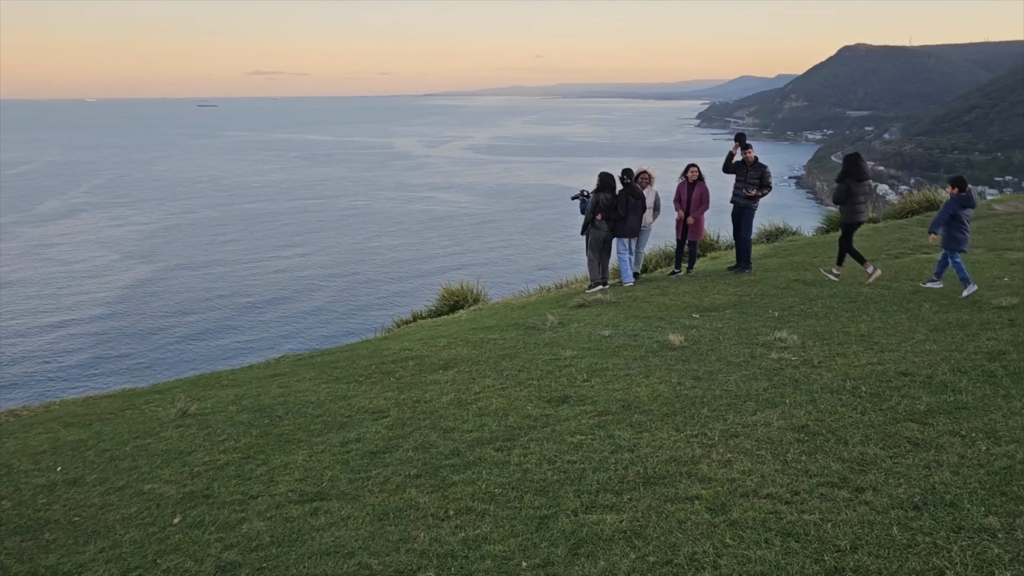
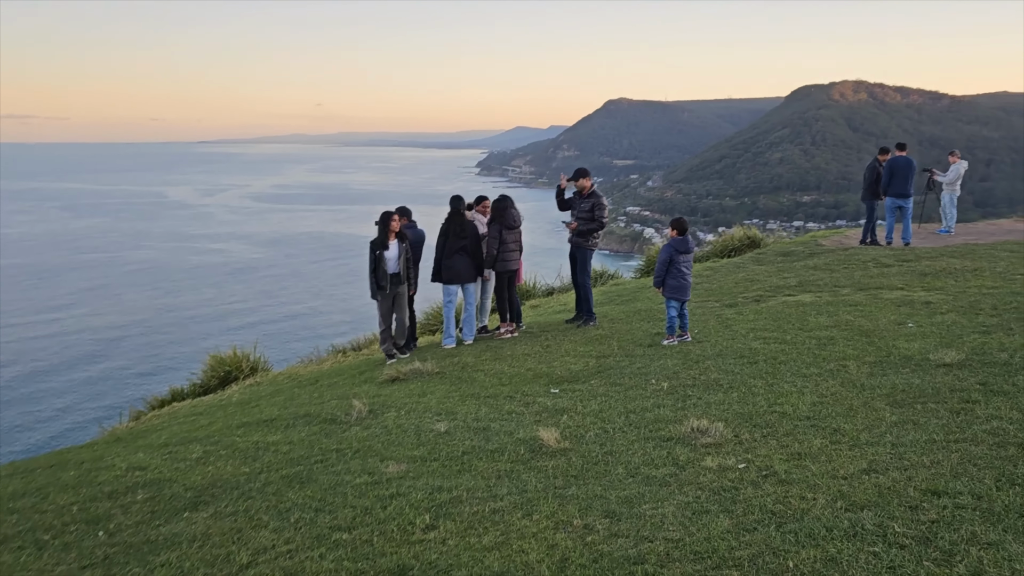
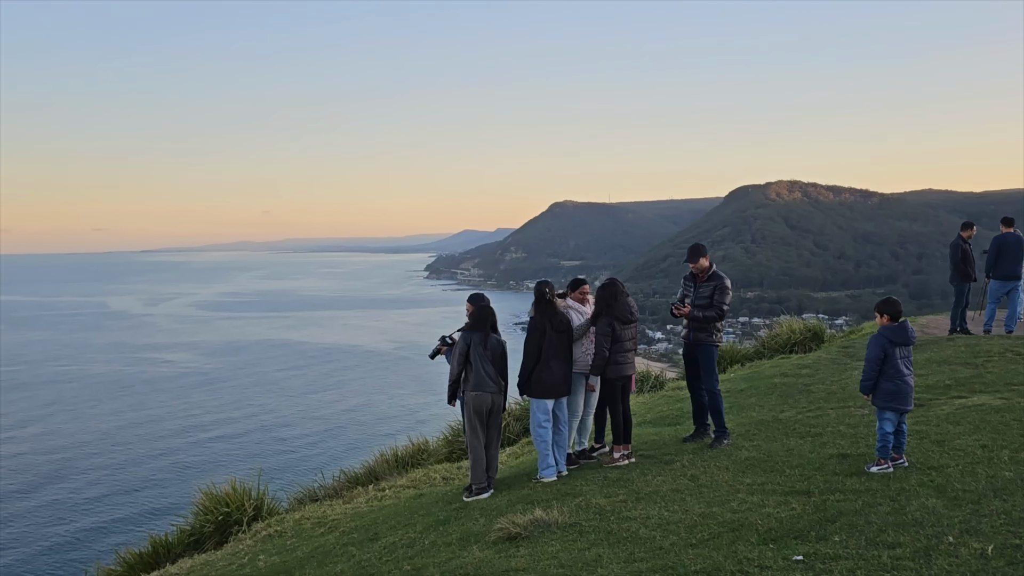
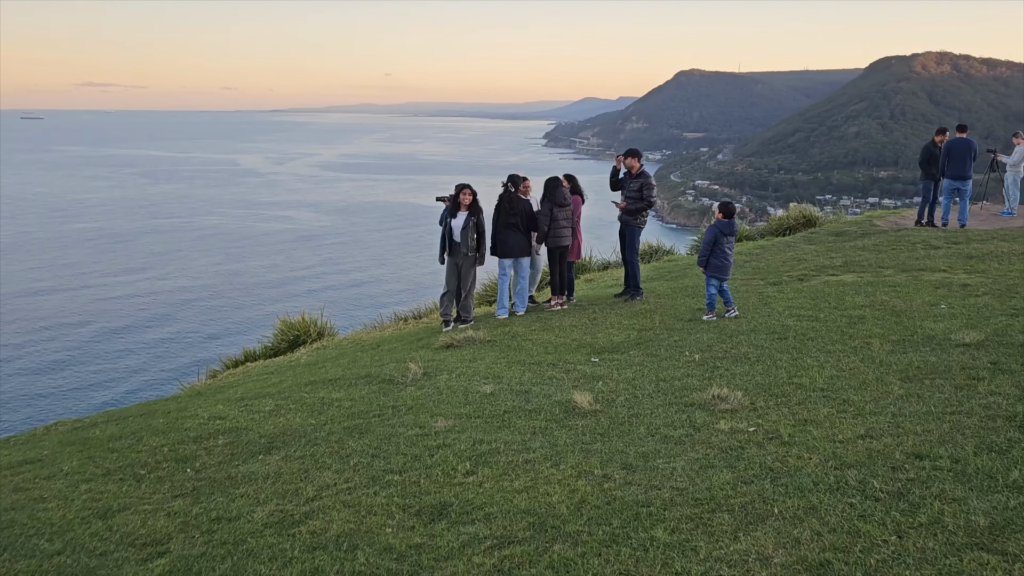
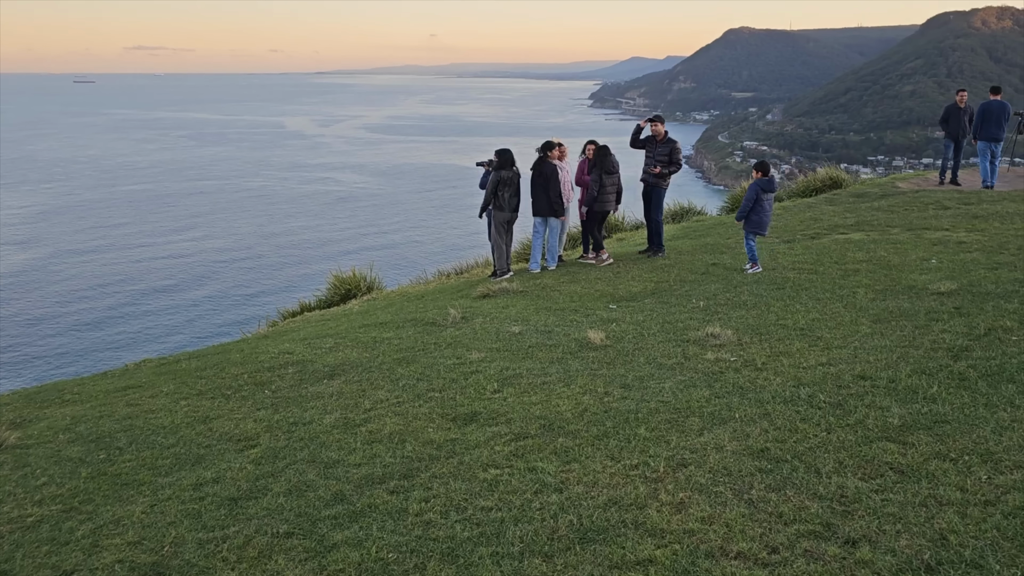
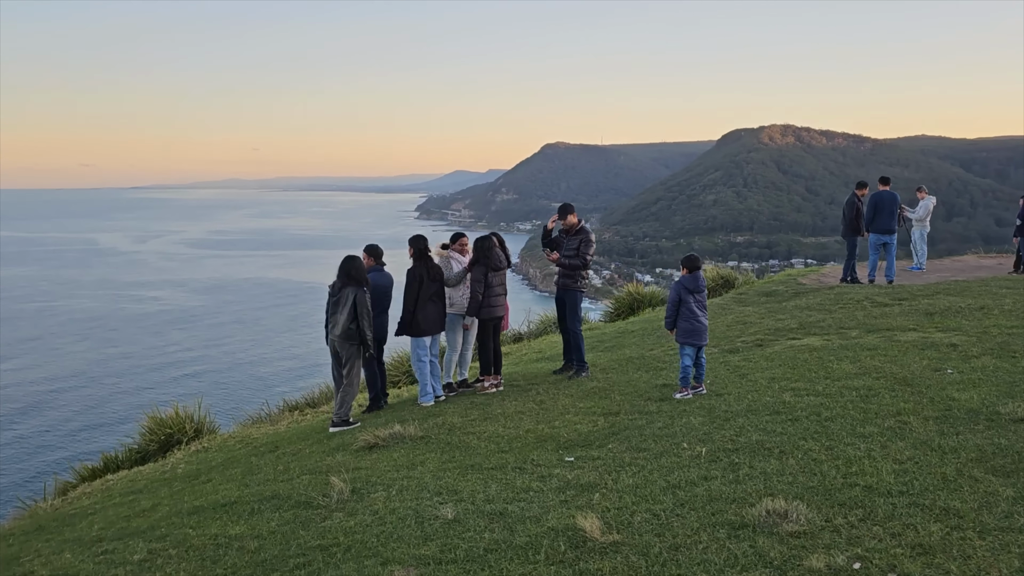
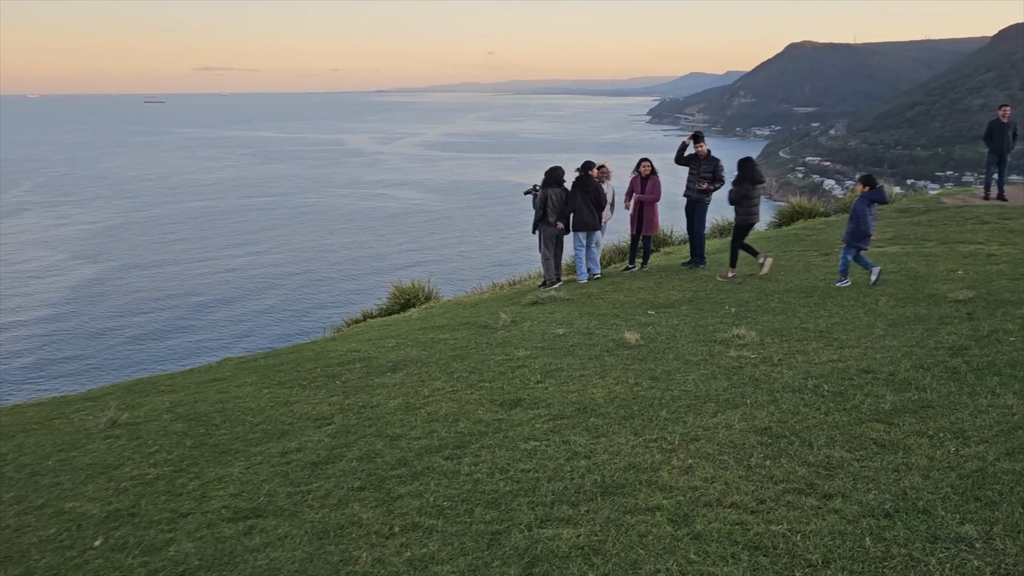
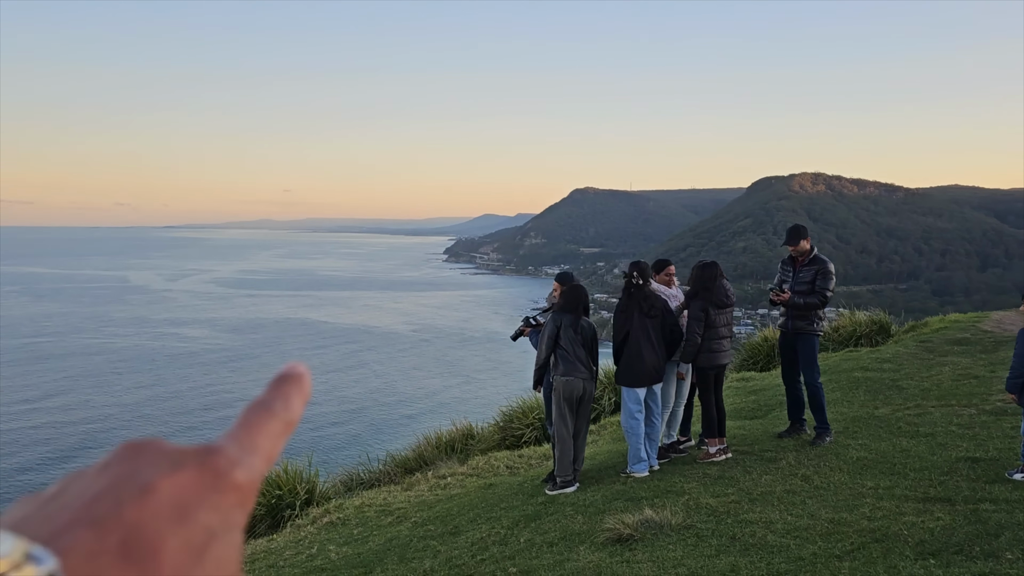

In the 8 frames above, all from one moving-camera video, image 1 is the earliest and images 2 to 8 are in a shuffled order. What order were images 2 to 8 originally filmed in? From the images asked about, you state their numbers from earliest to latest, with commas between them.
7, 5, 4, 2, 6, 3, 8
